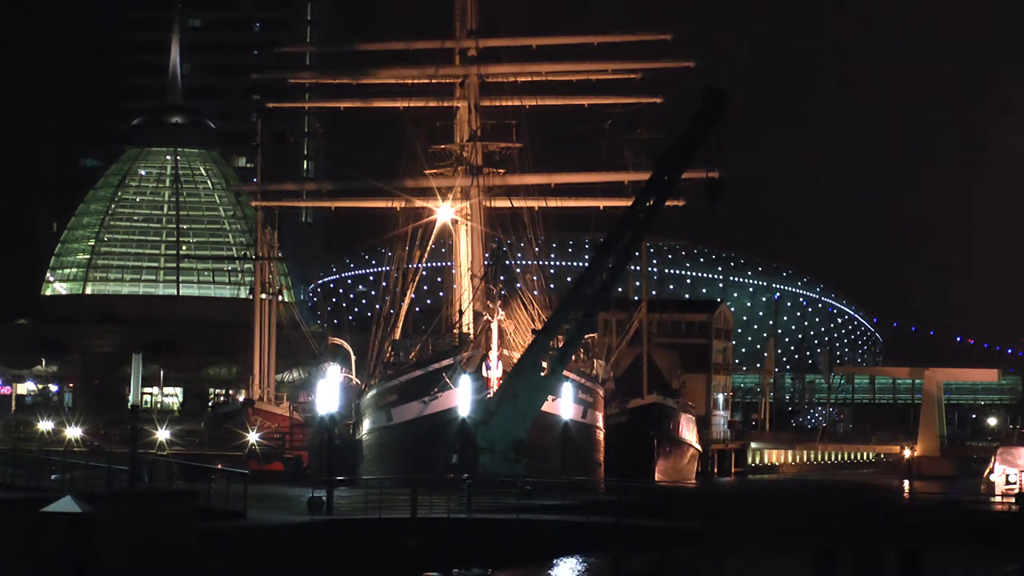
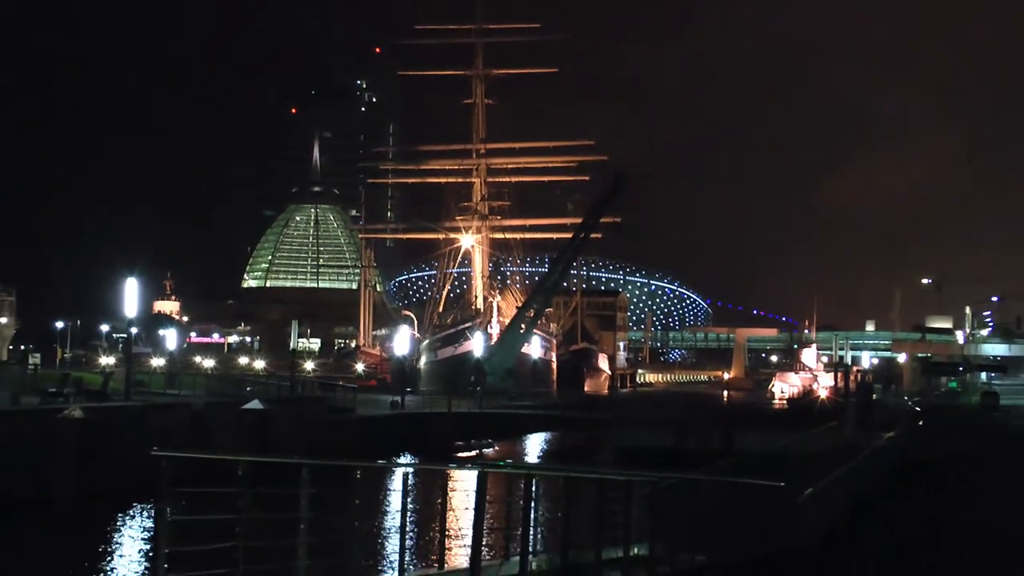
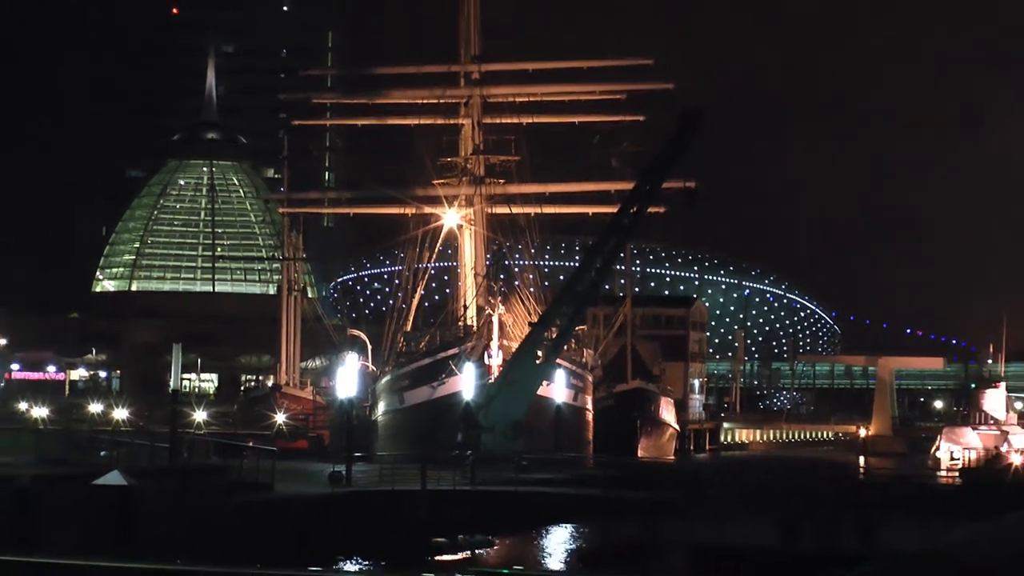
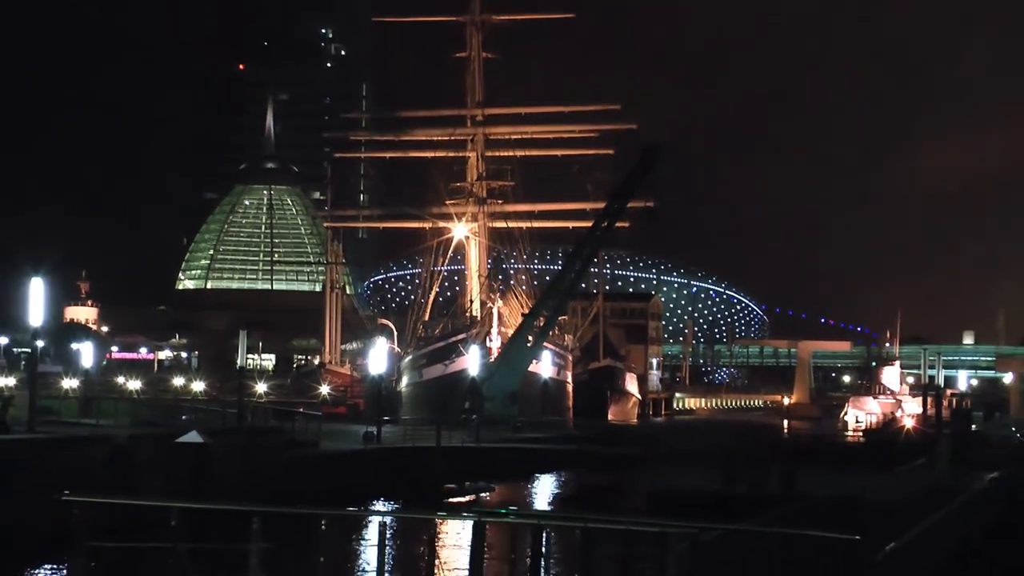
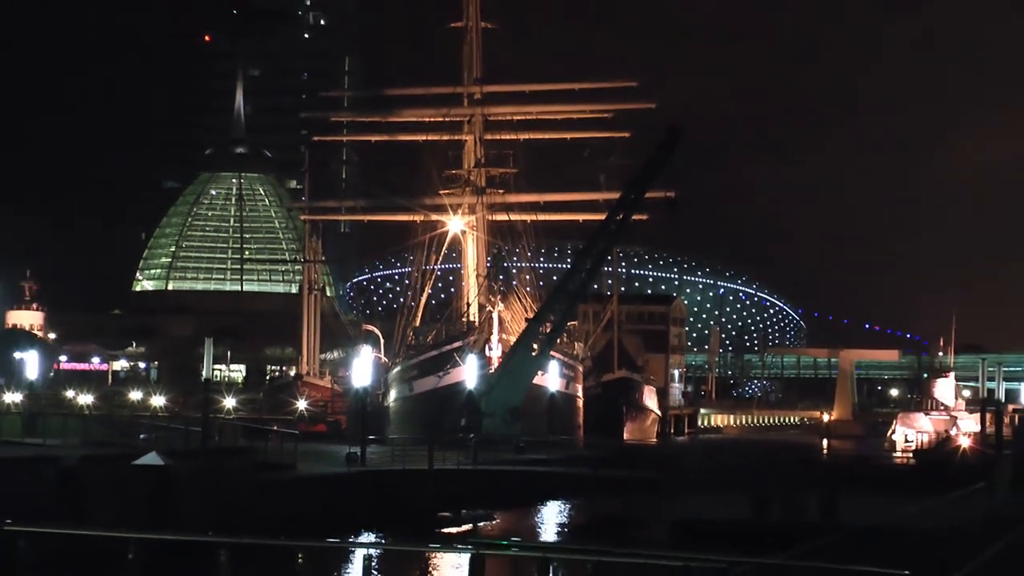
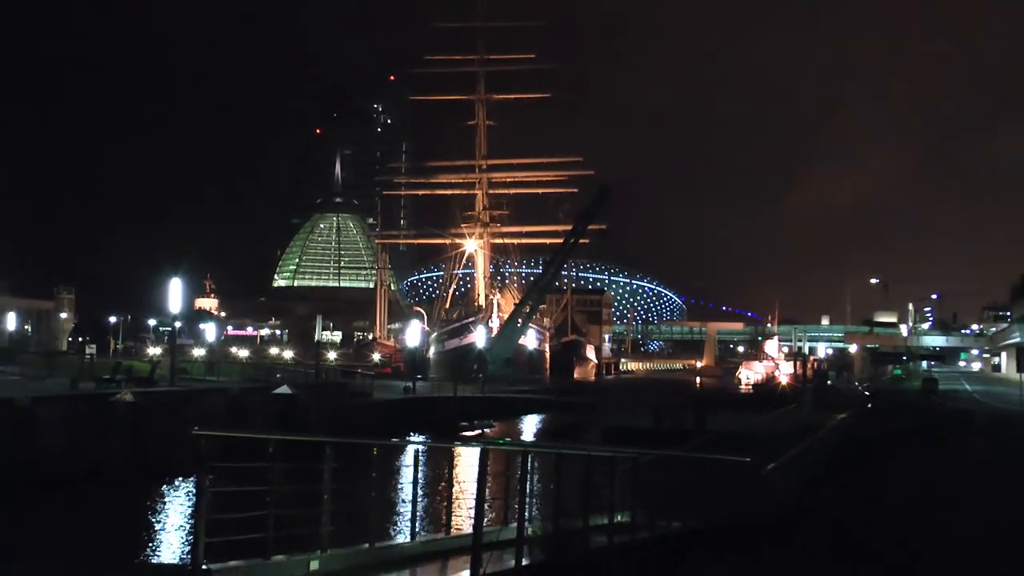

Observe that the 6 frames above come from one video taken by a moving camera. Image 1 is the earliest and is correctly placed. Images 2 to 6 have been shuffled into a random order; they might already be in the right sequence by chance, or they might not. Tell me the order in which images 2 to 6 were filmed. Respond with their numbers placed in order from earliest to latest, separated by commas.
3, 5, 4, 2, 6
